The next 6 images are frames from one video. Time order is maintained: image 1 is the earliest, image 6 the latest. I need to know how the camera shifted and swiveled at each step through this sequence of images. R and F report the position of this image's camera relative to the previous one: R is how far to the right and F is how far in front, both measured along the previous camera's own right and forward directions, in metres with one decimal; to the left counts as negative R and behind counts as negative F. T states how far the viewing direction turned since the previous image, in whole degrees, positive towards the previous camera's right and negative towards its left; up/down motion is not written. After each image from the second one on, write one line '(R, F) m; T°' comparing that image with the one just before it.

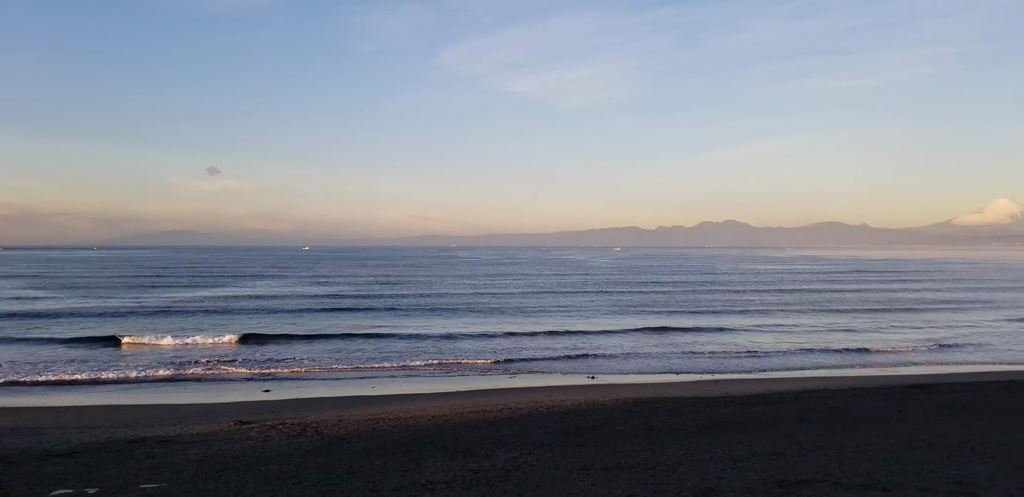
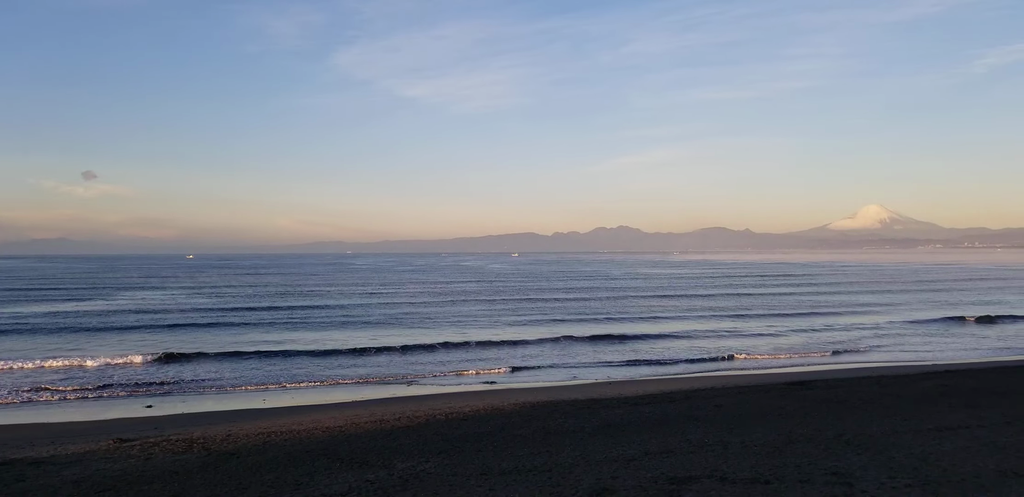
(+0.7, 0.0) m; +6°
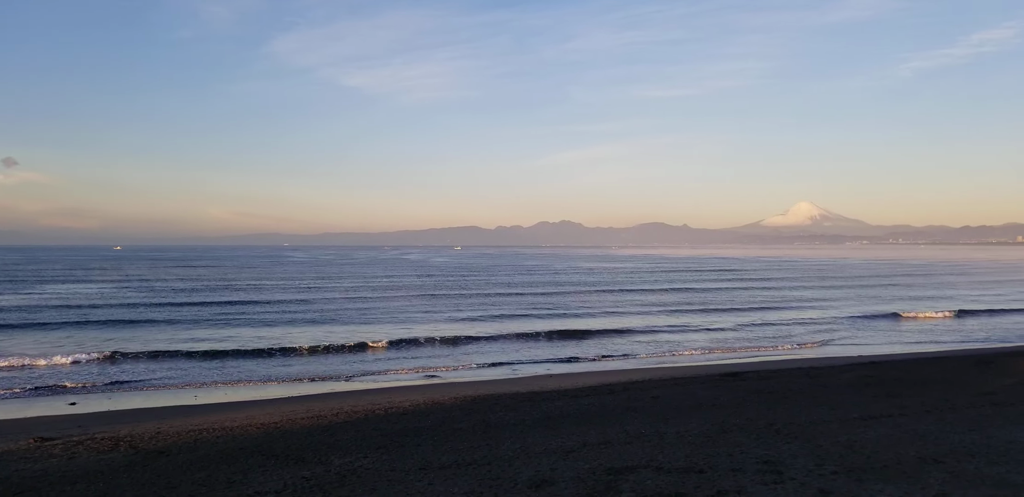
(+0.3, 0.0) m; +4°
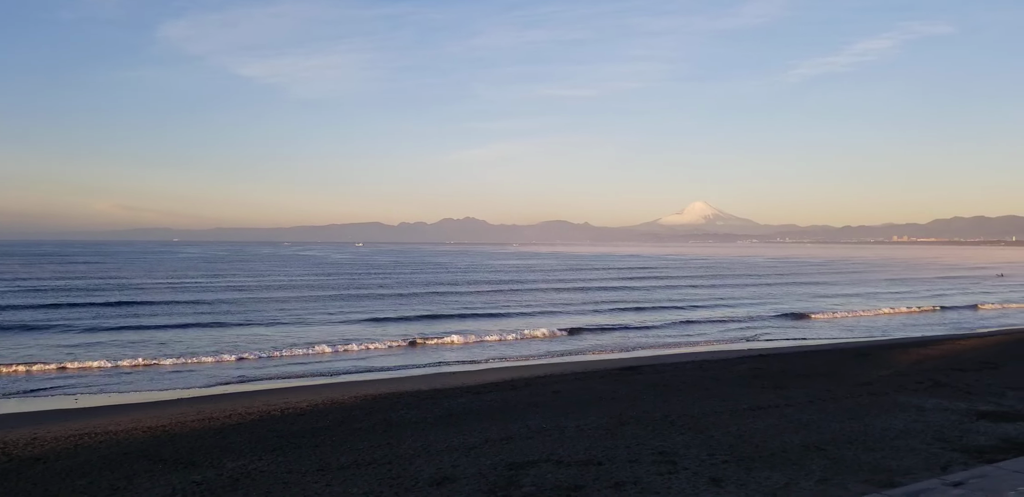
(+0.7, 0.0) m; +5°
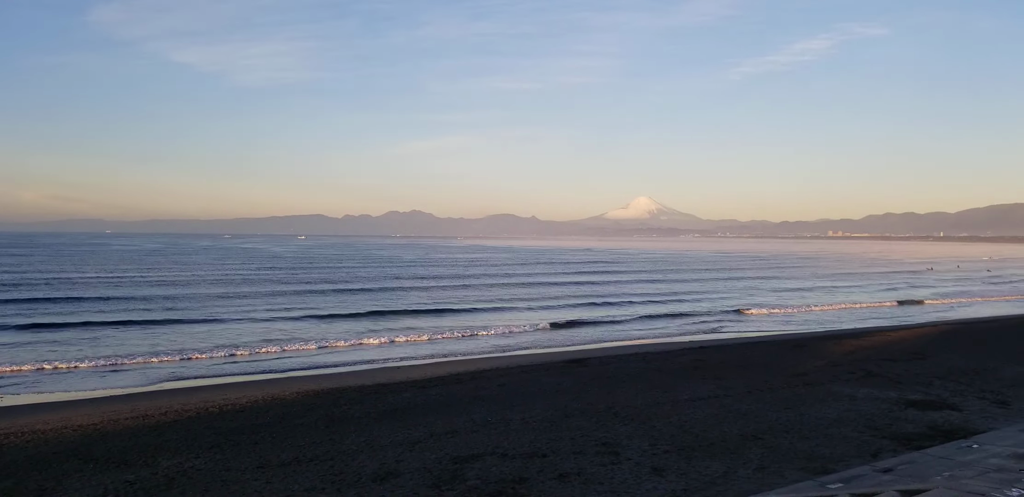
(+0.3, 0.0) m; +3°
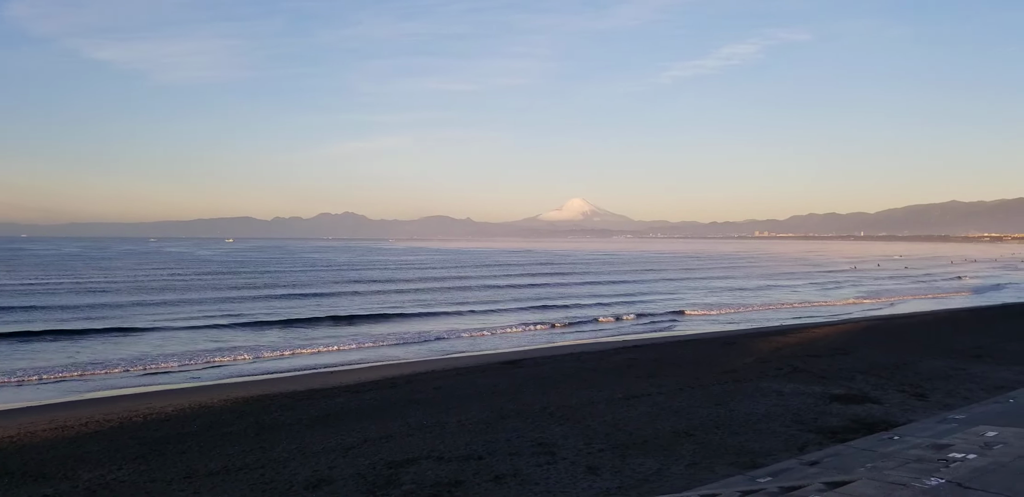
(+0.6, 0.0) m; +3°
